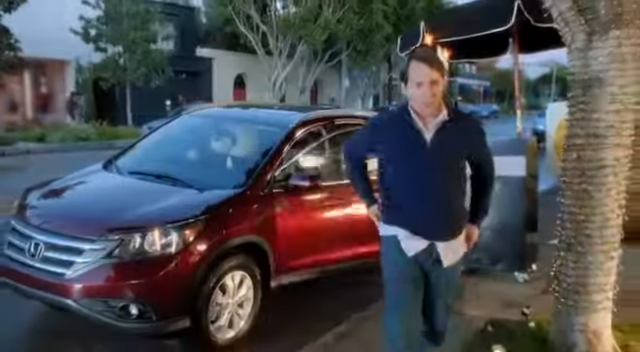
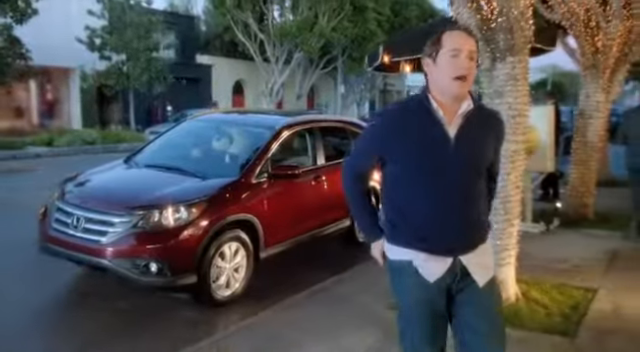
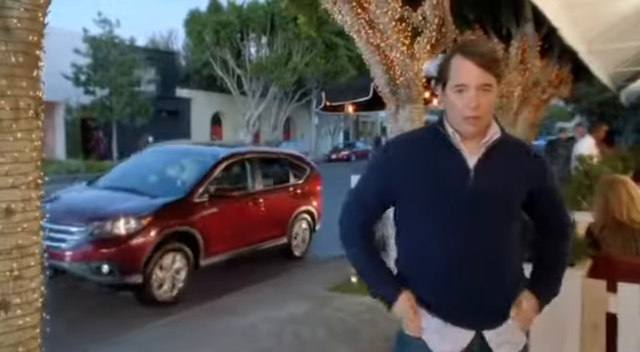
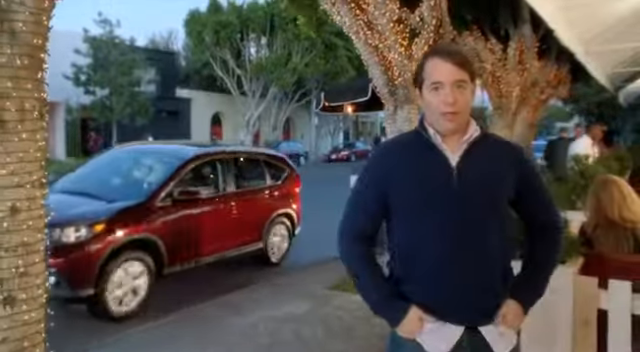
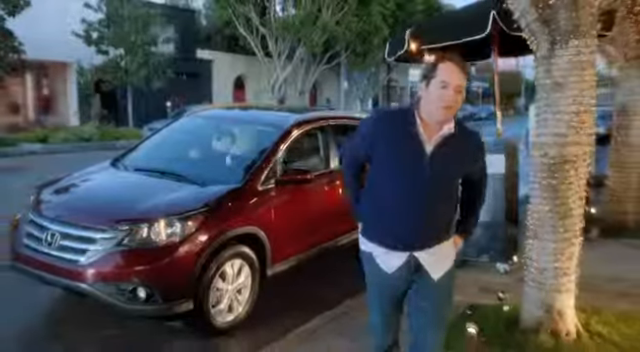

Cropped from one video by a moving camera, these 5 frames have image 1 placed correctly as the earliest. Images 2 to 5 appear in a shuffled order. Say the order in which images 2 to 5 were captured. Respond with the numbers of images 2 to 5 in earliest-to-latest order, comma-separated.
5, 2, 3, 4
